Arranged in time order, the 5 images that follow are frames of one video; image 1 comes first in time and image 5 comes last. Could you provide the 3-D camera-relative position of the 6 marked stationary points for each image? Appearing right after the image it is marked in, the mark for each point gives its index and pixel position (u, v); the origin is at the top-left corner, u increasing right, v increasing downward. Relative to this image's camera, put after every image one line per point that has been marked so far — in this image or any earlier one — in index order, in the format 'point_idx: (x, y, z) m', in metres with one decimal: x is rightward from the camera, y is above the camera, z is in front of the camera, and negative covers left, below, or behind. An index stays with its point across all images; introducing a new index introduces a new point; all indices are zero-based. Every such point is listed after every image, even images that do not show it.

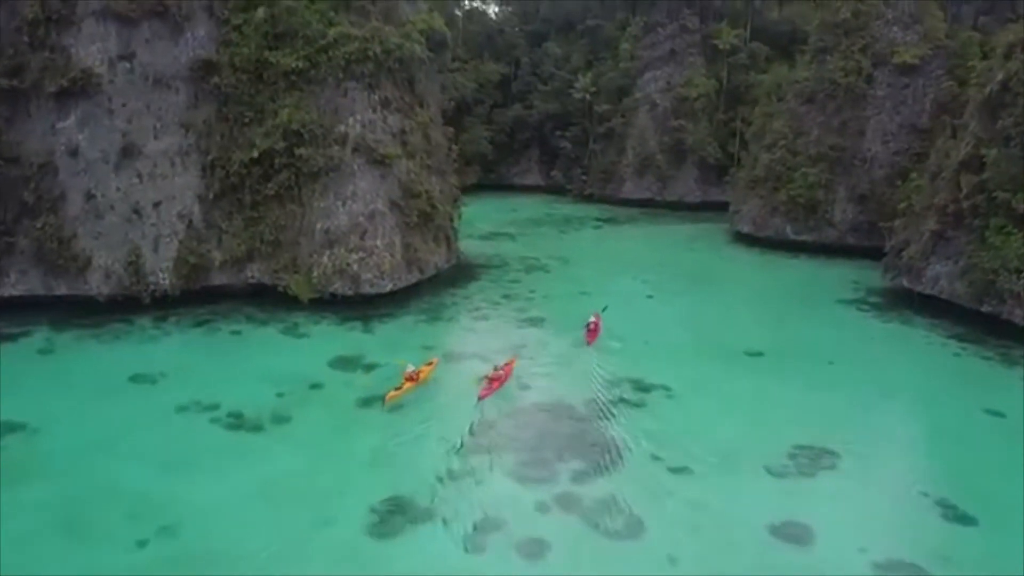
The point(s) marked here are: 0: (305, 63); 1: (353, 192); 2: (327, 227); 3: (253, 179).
0: (-4.6, +5.0, +18.6) m
1: (-3.5, +2.2, +18.8) m
2: (-4.1, +1.4, +18.6) m
3: (-5.7, +2.4, +18.7) m
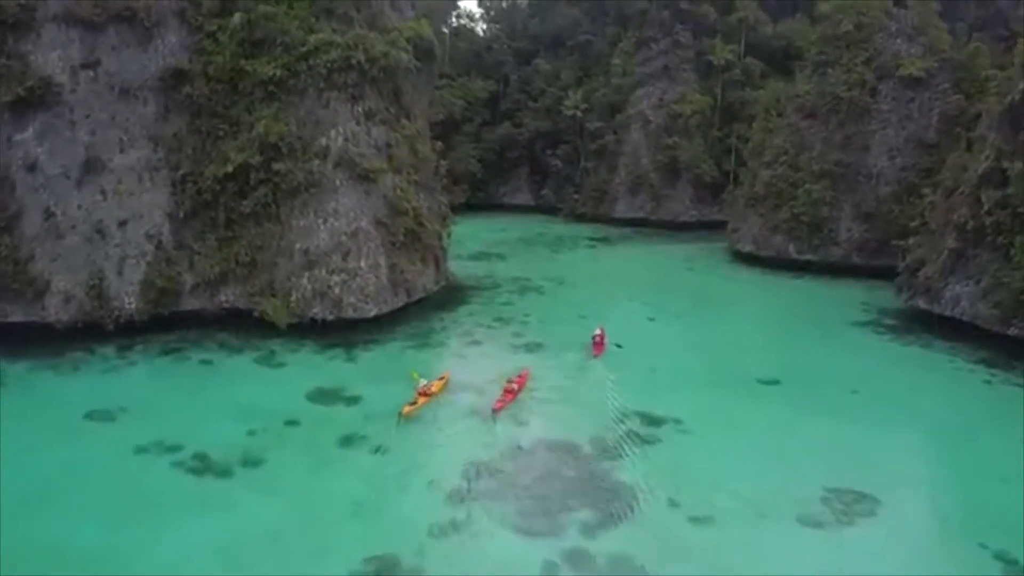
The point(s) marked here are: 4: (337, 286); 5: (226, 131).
0: (-4.7, +4.5, +17.4) m
1: (-3.7, +1.7, +17.5) m
2: (-4.2, +0.8, +17.3) m
3: (-5.9, +1.9, +17.4) m
4: (-3.6, 0.0, +17.2) m
5: (-6.0, +3.3, +17.5) m
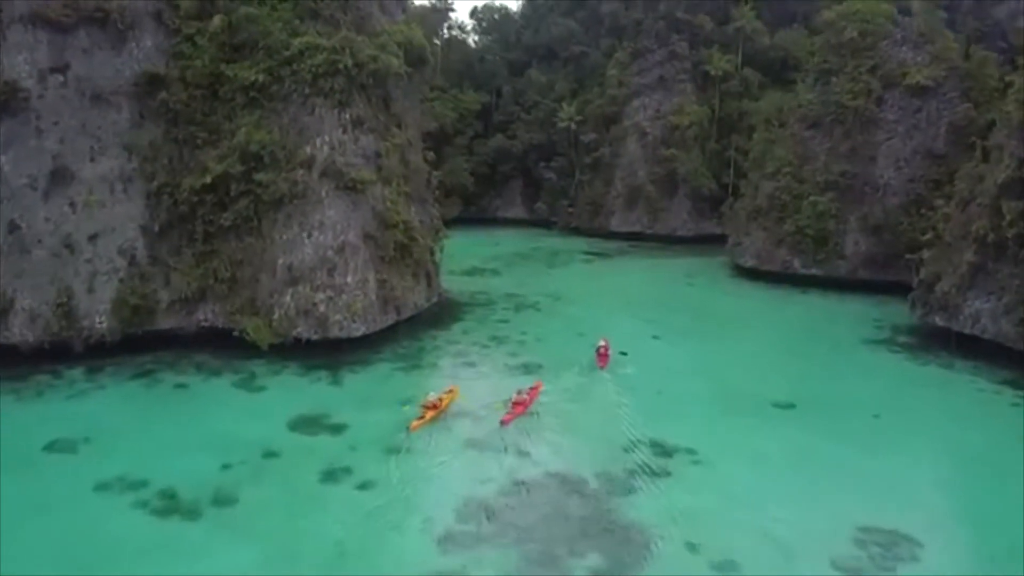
0: (-4.8, +4.1, +16.4) m
1: (-3.7, +1.3, +16.5) m
2: (-4.3, +0.5, +16.3) m
3: (-5.9, +1.5, +16.3) m
4: (-3.7, -0.3, +16.2) m
5: (-6.0, +2.9, +16.5) m
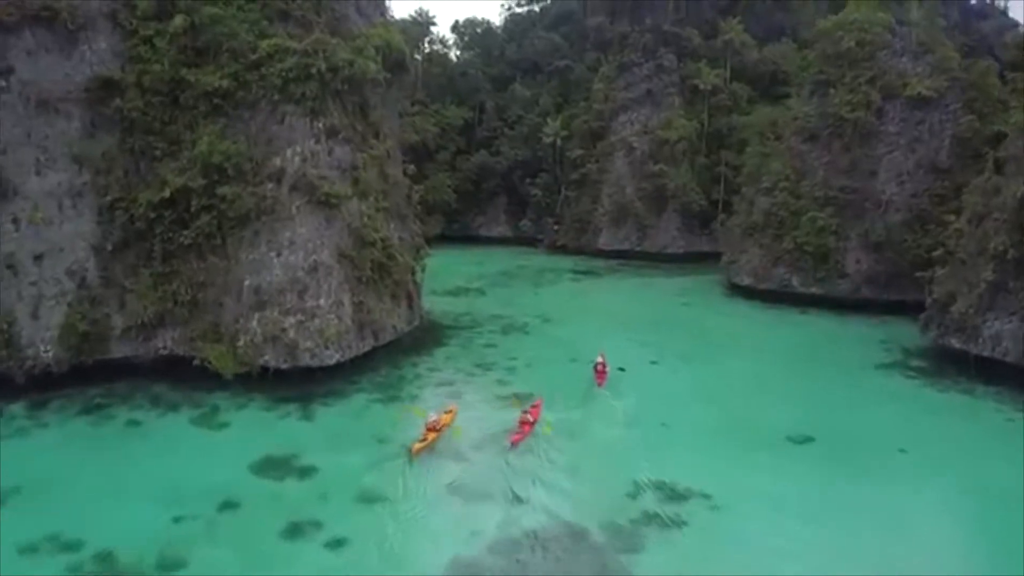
0: (-5.0, +3.7, +15.0) m
1: (-4.0, +0.9, +15.1) m
2: (-4.5, +0.1, +14.9) m
3: (-6.2, +1.1, +14.9) m
4: (-3.9, -0.7, +14.8) m
5: (-6.3, +2.5, +15.1) m
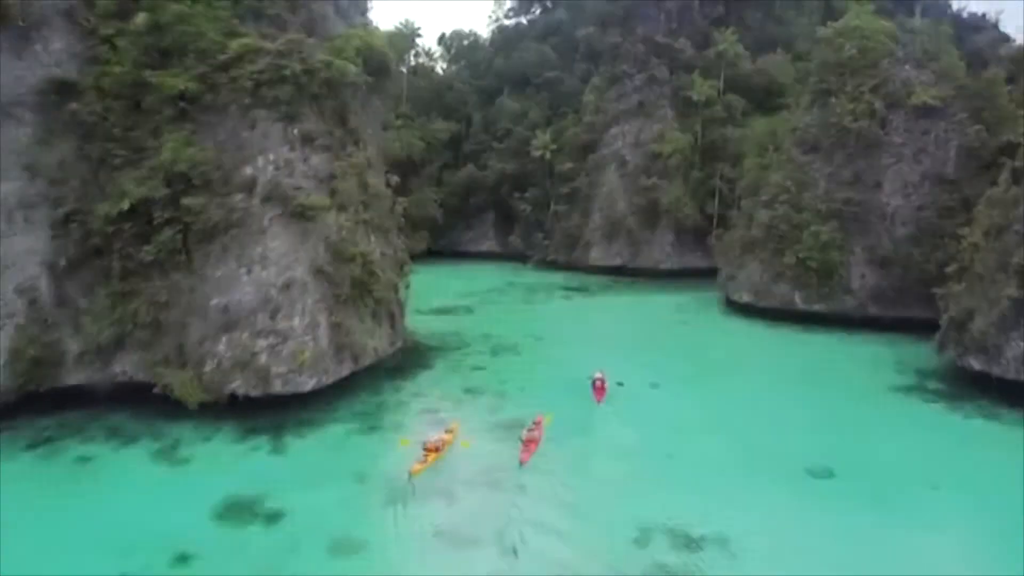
0: (-5.2, +3.4, +13.9) m
1: (-4.1, +0.5, +13.9) m
2: (-4.6, -0.2, +13.6) m
3: (-6.3, +0.8, +13.7) m
4: (-4.0, -1.0, +13.5) m
5: (-6.4, +2.1, +13.9) m
